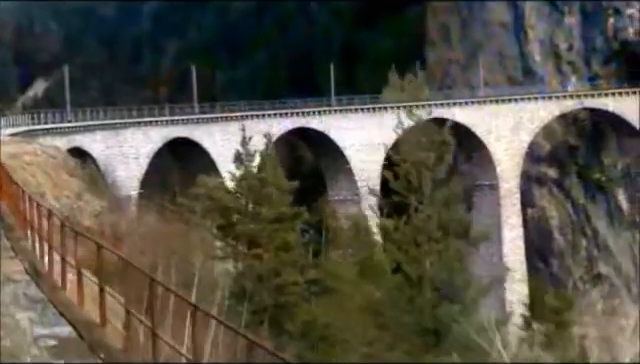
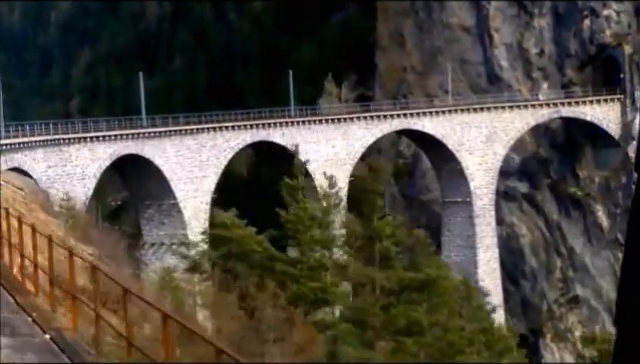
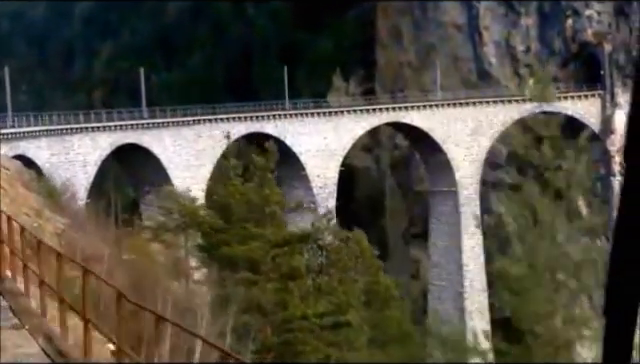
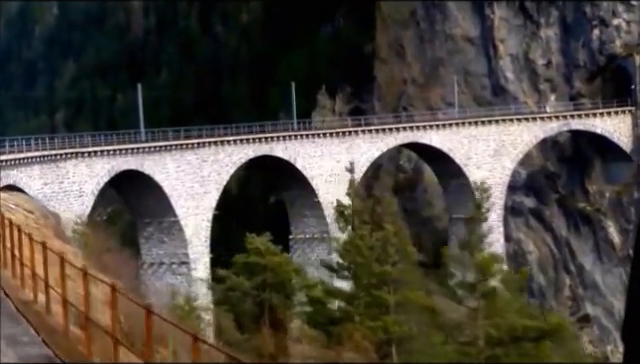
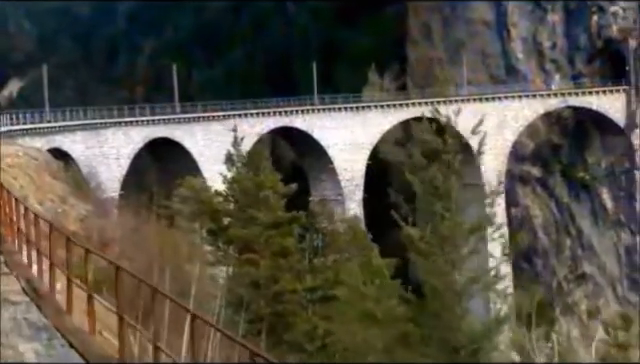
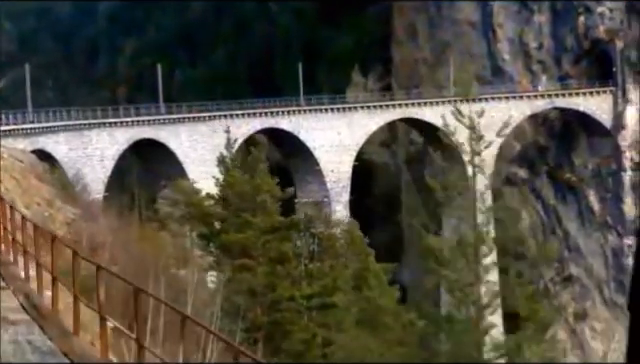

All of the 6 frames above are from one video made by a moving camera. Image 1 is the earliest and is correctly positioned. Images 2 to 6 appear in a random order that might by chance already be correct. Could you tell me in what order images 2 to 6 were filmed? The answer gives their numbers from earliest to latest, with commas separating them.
5, 6, 3, 2, 4
